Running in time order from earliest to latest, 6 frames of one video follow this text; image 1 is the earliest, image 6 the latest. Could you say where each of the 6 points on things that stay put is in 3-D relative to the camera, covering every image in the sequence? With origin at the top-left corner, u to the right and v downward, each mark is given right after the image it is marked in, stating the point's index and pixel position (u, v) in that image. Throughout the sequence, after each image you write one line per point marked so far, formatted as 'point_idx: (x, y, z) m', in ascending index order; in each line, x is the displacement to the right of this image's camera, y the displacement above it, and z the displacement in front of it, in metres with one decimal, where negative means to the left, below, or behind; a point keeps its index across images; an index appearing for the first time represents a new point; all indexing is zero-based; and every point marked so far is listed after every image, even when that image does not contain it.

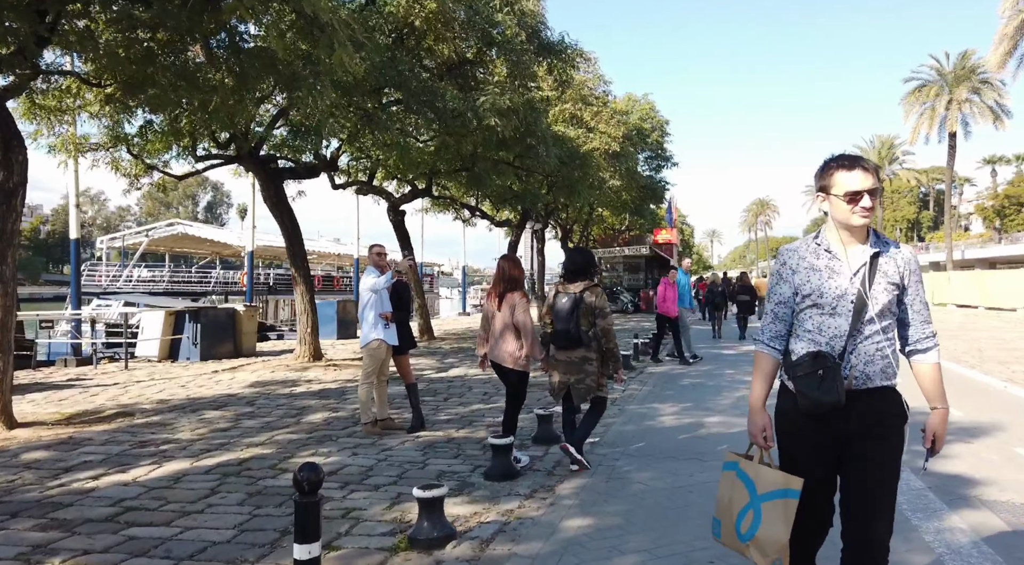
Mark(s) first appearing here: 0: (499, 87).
0: (-0.3, +3.5, +13.0) m
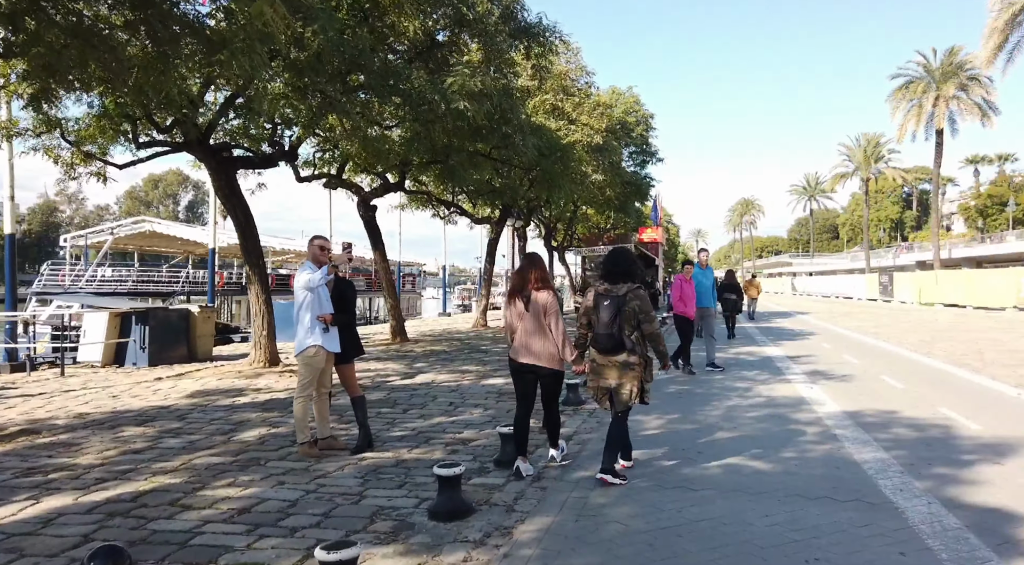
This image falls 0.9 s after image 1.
0: (-0.7, +3.5, +12.0) m
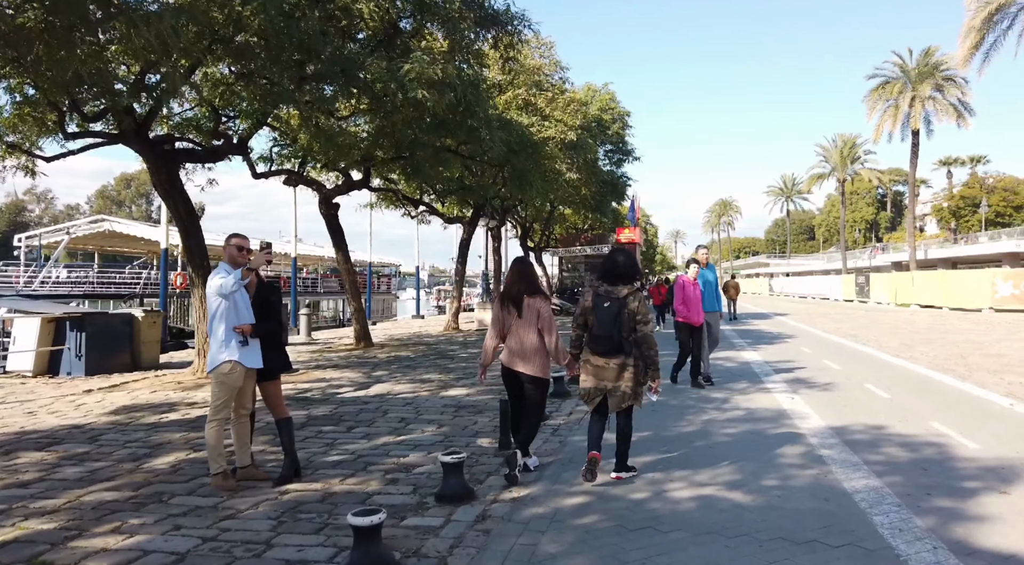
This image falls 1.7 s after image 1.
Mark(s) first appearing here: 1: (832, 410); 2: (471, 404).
0: (-1.3, +3.4, +11.2) m
1: (+3.7, -1.5, +8.5) m
2: (-0.5, -1.5, +8.9) m
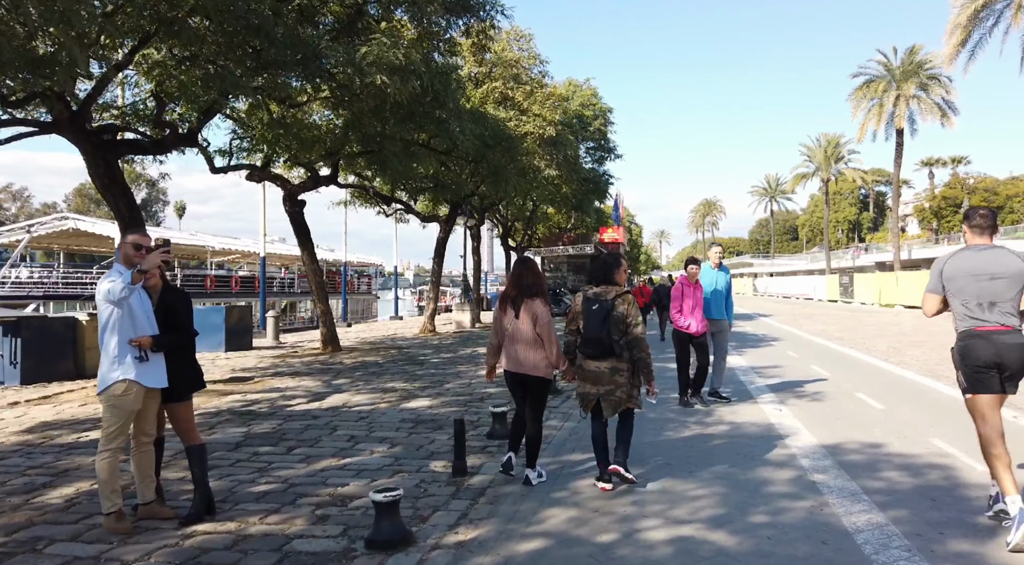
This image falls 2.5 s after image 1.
0: (-1.7, +3.4, +10.4) m
1: (+3.3, -1.5, +7.8) m
2: (-0.9, -1.5, +8.1) m
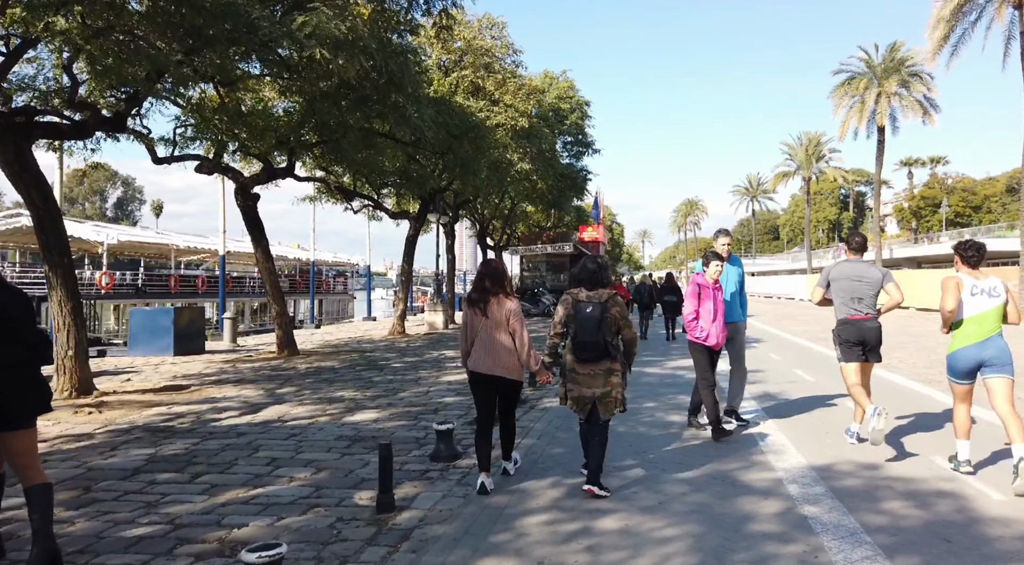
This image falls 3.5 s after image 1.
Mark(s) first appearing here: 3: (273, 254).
0: (-2.2, +3.4, +9.5) m
1: (+2.8, -1.5, +7.0) m
2: (-1.4, -1.5, +7.2) m
3: (-4.9, +0.6, +15.2) m
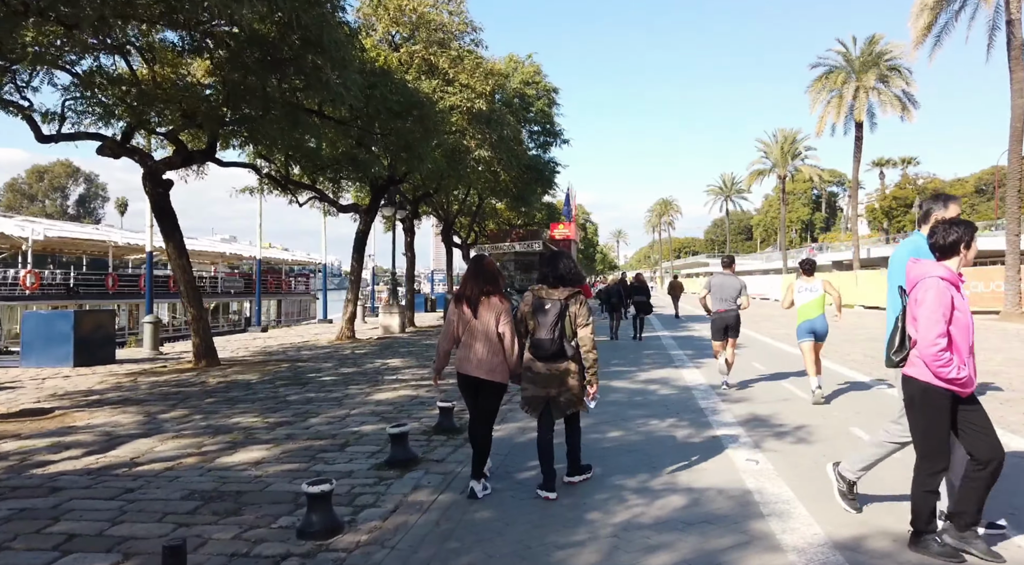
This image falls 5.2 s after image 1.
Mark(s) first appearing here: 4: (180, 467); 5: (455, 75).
0: (-2.9, +3.4, +7.6) m
1: (+2.2, -1.5, +5.2) m
2: (-2.0, -1.5, +5.3) m
3: (-5.8, +0.6, +13.2) m
4: (-2.7, -1.5, +6.1) m
5: (-1.3, +4.8, +17.2) m
